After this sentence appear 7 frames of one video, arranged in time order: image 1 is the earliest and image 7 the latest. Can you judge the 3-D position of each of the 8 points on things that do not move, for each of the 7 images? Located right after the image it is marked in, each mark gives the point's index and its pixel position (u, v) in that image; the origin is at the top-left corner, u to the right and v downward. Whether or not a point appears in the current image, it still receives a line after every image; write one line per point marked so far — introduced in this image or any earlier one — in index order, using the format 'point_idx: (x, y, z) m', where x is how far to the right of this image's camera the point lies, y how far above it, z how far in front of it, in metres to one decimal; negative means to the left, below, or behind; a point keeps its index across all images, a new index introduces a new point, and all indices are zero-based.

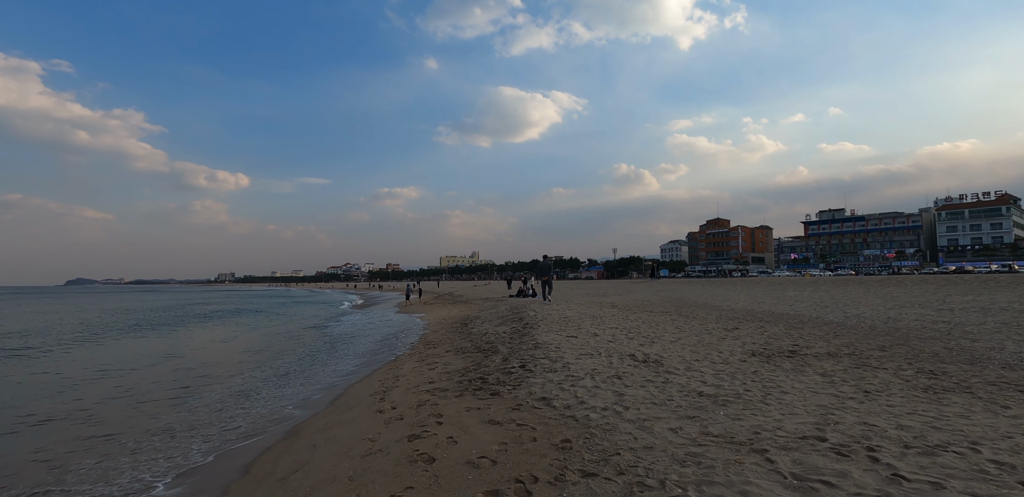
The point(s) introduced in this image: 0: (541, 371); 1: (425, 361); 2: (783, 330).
0: (+0.5, -2.0, +7.9) m
1: (-2.0, -2.6, +11.0) m
2: (+7.1, -2.2, +12.6) m
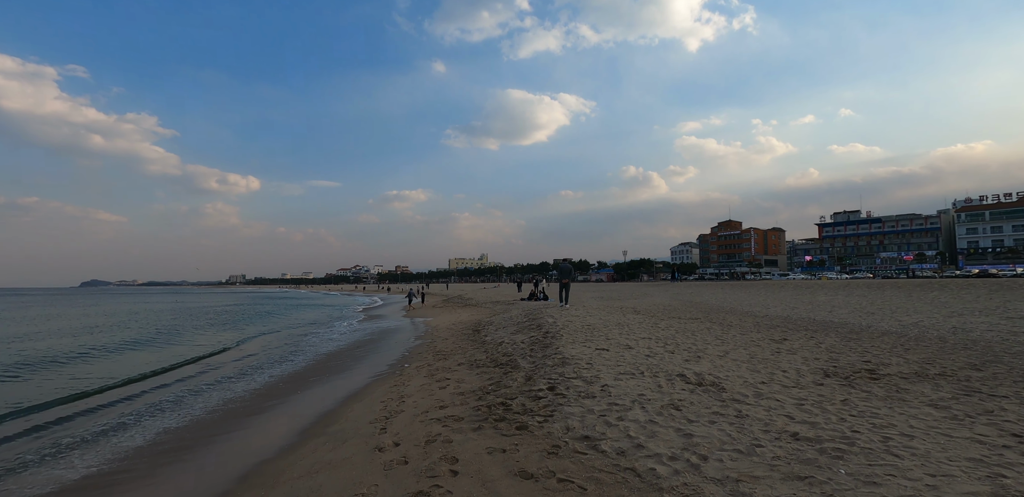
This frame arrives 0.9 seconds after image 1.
0: (+0.9, -2.0, +6.5) m
1: (-1.5, -2.6, +9.6) m
2: (+7.6, -2.2, +11.1) m
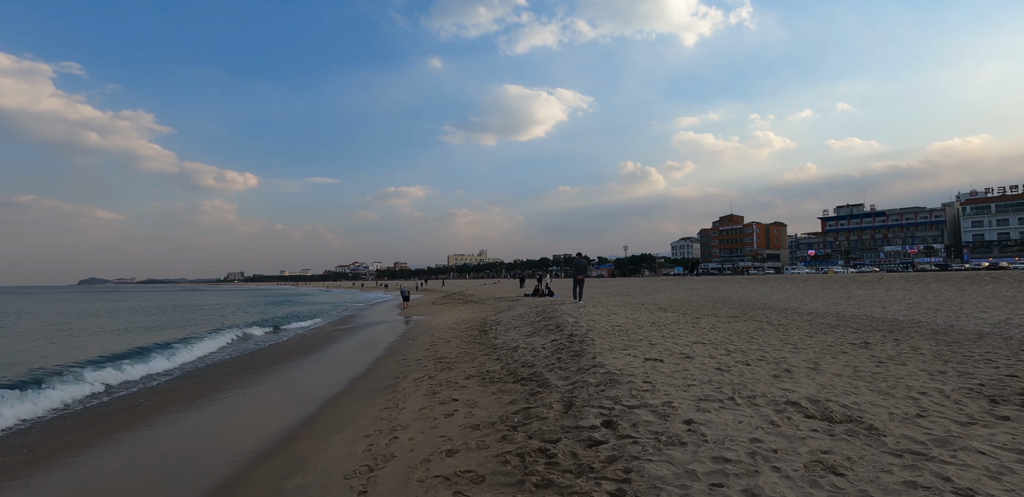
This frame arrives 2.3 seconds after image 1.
0: (+1.3, -1.7, +4.3) m
1: (-1.1, -2.3, +7.4) m
2: (+8.0, -1.8, +9.0) m
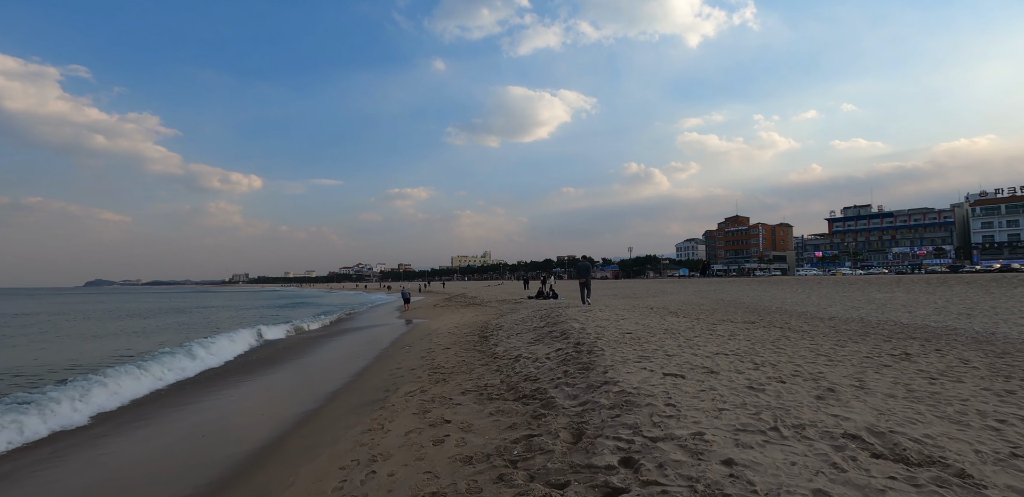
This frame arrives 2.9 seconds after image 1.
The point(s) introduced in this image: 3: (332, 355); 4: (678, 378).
0: (+1.2, -1.7, +3.4) m
1: (-1.1, -2.3, +6.6) m
2: (+8.0, -1.8, +8.0) m
3: (-5.6, -3.3, +15.3) m
4: (+2.2, -1.7, +6.5) m
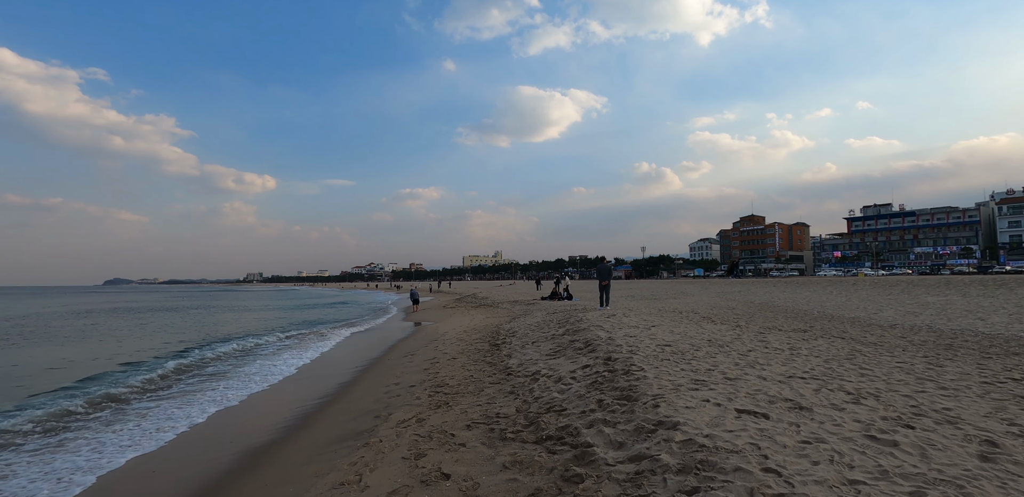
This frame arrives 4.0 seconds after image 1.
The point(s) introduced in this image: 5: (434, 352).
0: (+1.4, -1.7, +1.7) m
1: (-0.9, -2.2, +4.9) m
2: (+8.3, -1.8, +6.1) m
3: (-5.2, -3.3, +13.7) m
4: (+2.4, -1.7, +4.7) m
5: (-2.3, -3.1, +14.3) m
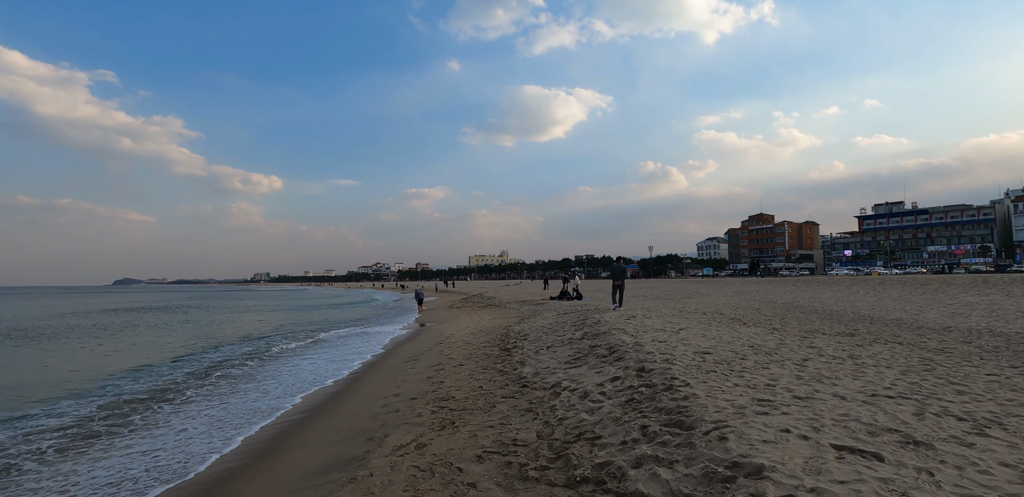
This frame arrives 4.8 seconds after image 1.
0: (+1.6, -1.5, +0.5) m
1: (-0.7, -2.1, +3.7) m
2: (+8.5, -1.6, +4.9) m
3: (-4.9, -3.2, +12.6) m
4: (+2.6, -1.5, +3.5) m
5: (-2.0, -3.0, +13.1) m
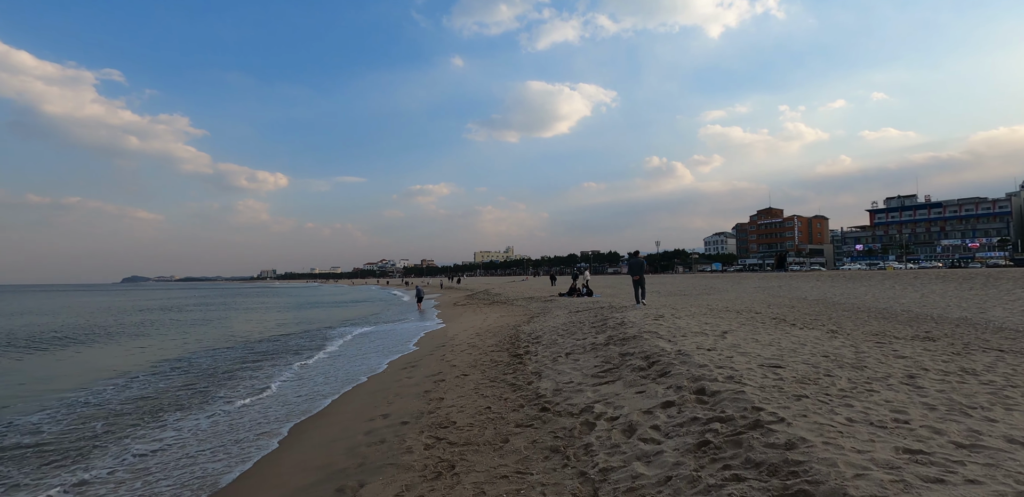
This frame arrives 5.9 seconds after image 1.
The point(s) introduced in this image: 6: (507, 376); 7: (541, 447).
0: (+1.7, -1.4, -1.2) m
1: (-0.5, -2.0, +2.0) m
2: (+8.7, -1.4, +3.1) m
3: (-4.6, -3.0, +10.9) m
4: (+2.8, -1.4, +1.8) m
5: (-1.7, -2.8, +11.5) m
6: (-0.1, -2.3, +8.7) m
7: (+0.3, -2.0, +5.0) m
